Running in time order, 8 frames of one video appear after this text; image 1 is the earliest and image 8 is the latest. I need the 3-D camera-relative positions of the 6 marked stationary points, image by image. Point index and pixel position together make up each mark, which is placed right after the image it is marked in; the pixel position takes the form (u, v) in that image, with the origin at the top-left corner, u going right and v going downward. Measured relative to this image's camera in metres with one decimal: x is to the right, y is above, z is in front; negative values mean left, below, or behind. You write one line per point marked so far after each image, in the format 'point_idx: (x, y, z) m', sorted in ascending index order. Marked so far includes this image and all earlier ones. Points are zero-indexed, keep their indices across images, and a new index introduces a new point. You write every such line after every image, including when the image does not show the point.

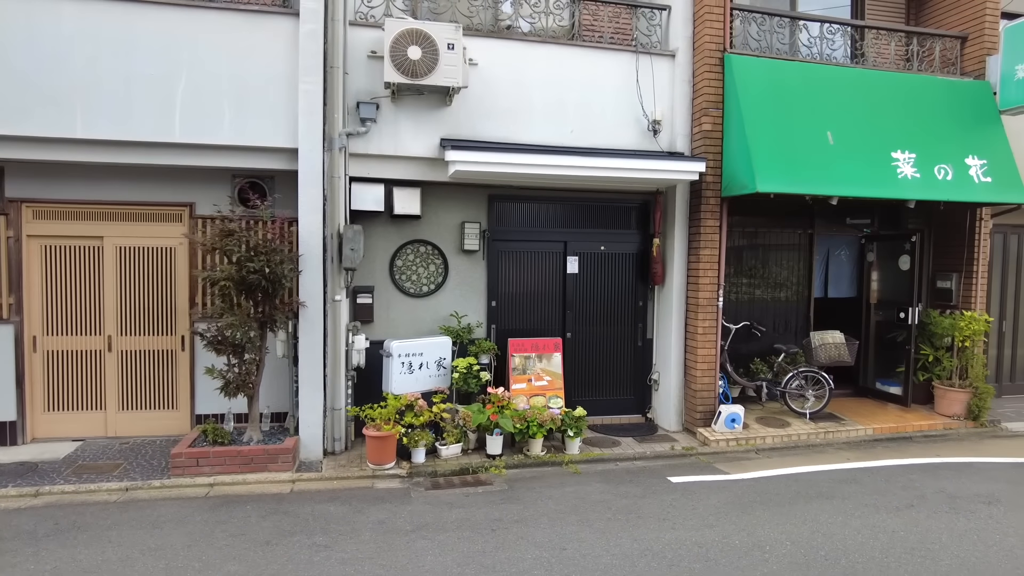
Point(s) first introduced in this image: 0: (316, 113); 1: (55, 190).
0: (-1.8, +1.6, +6.2) m
1: (-4.4, +1.0, +6.4) m
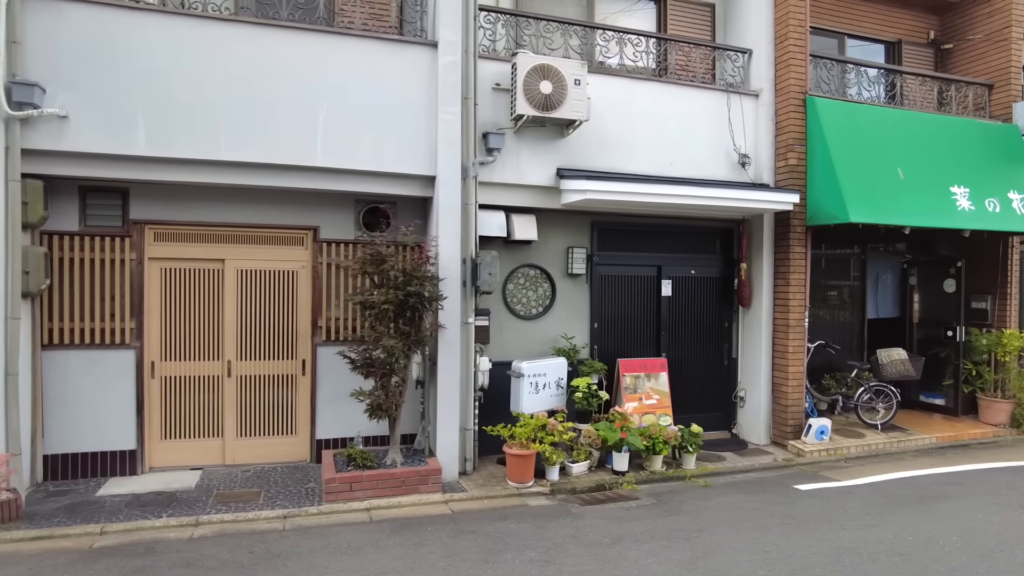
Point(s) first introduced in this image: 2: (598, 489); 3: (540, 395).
0: (-0.5, +1.4, +6.3) m
1: (-3.1, +0.7, +6.3) m
2: (+0.8, -1.9, +6.3) m
3: (+0.3, -1.1, +6.7) m
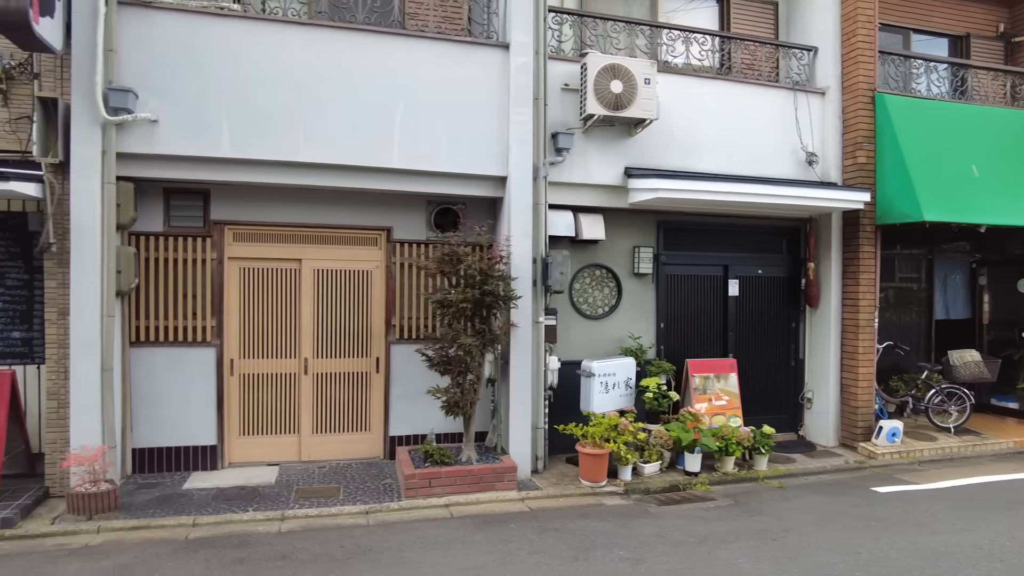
0: (+0.2, +1.4, +6.4) m
1: (-2.5, +0.7, +6.4) m
2: (+1.5, -1.9, +6.2) m
3: (+1.0, -1.1, +6.7) m
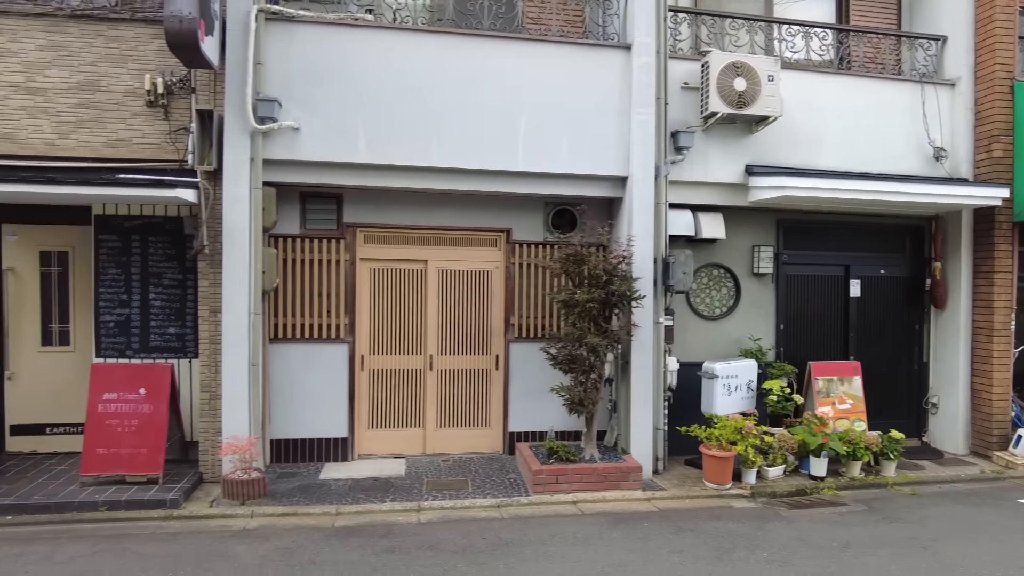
0: (+1.3, +1.4, +6.4) m
1: (-1.3, +0.7, +6.7) m
2: (+2.7, -1.9, +6.1) m
3: (+2.2, -1.1, +6.6) m
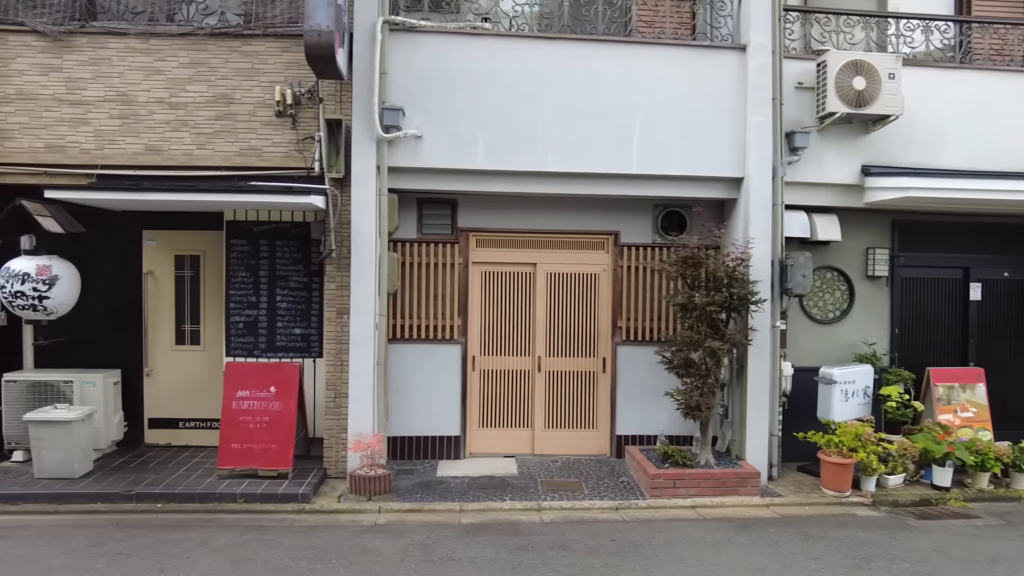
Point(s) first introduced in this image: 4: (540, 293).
0: (+2.4, +1.4, +6.3) m
1: (-0.1, +0.7, +6.8) m
2: (+3.7, -1.9, +5.9) m
3: (+3.3, -1.1, +6.4) m
4: (+0.3, -0.1, +6.9) m
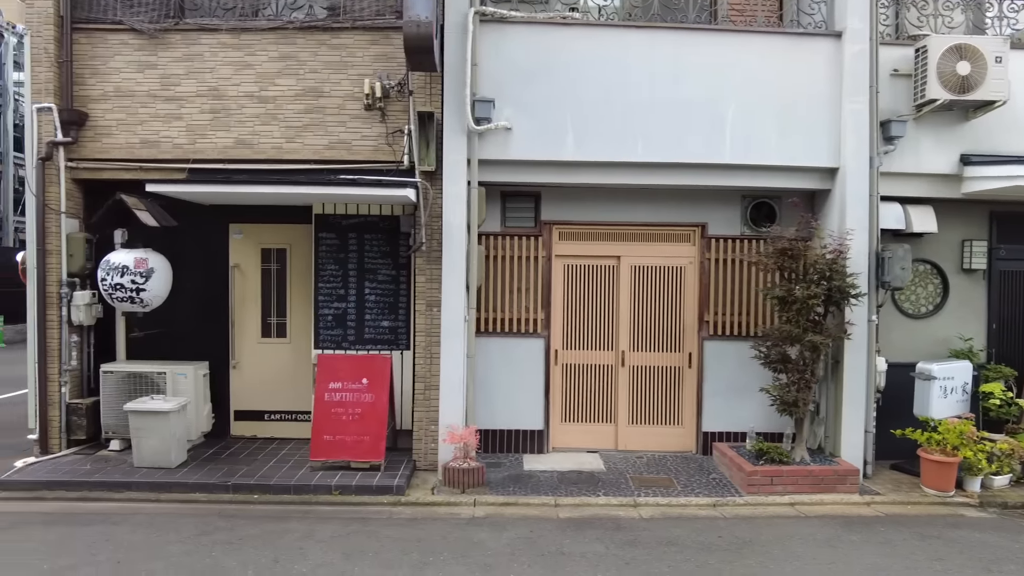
0: (+3.3, +1.5, +6.1) m
1: (+0.7, +0.8, +6.7) m
2: (+4.5, -1.9, +5.7) m
3: (+4.1, -1.1, +6.2) m
4: (+1.2, 0.0, +6.8) m
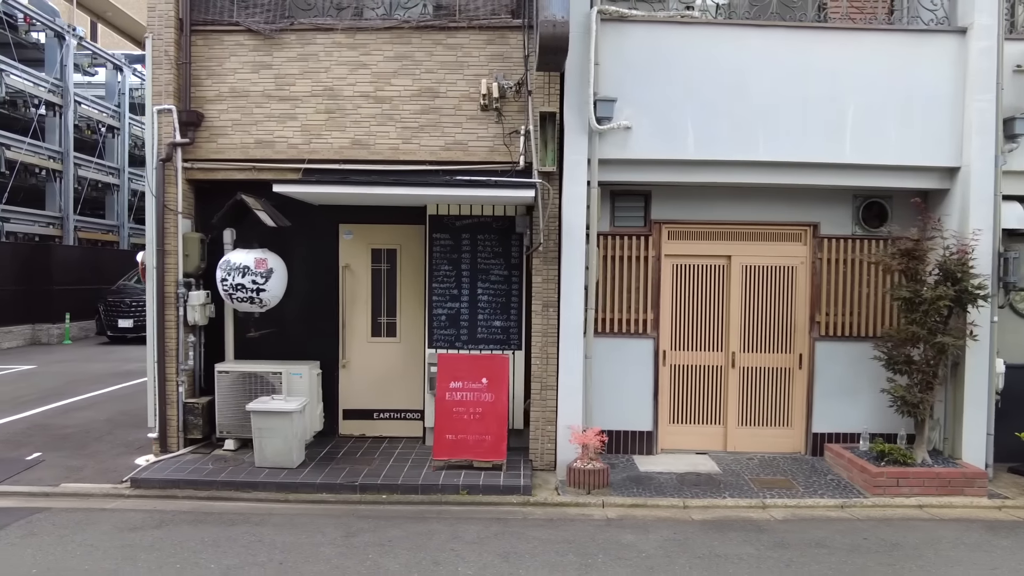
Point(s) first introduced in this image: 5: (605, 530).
0: (+4.4, +1.5, +6.0) m
1: (+1.8, +0.8, +6.7) m
2: (+5.6, -1.9, +5.6) m
3: (+5.3, -1.1, +6.1) m
4: (+2.3, 0.0, +6.8) m
5: (+0.7, -1.9, +5.1) m
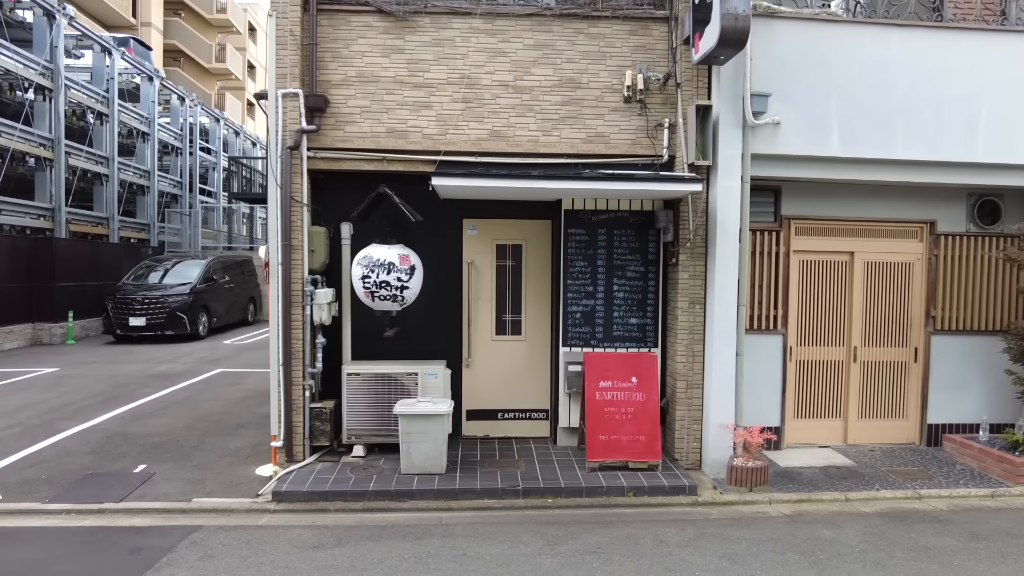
0: (+5.8, +1.5, +6.3) m
1: (+3.2, +0.8, +6.7) m
2: (+7.1, -1.8, +6.0) m
3: (+6.6, -1.0, +6.5) m
4: (+3.6, +0.1, +6.8) m
5: (+2.2, -1.8, +5.0) m
